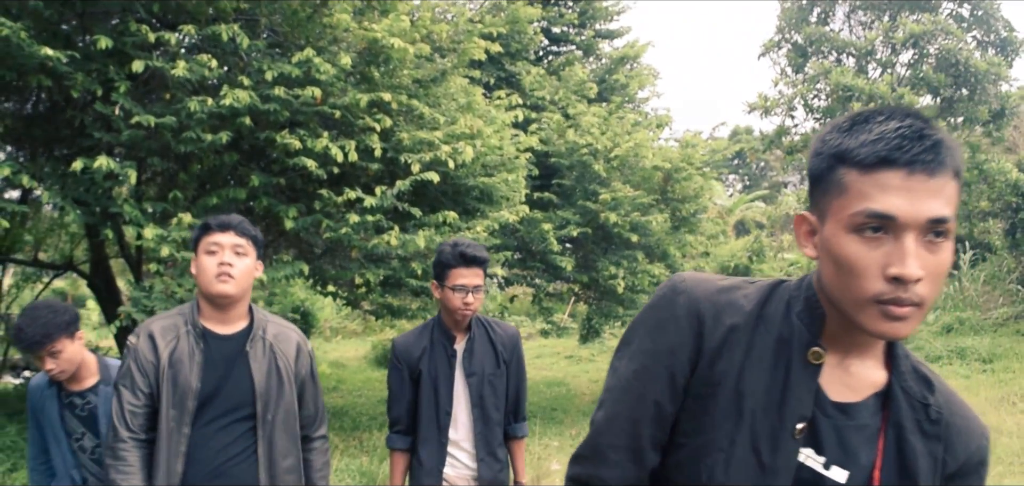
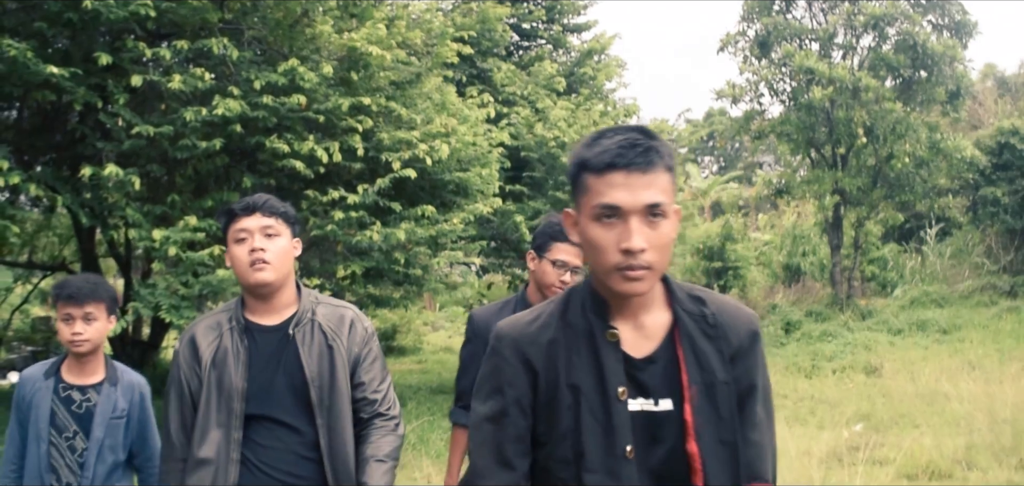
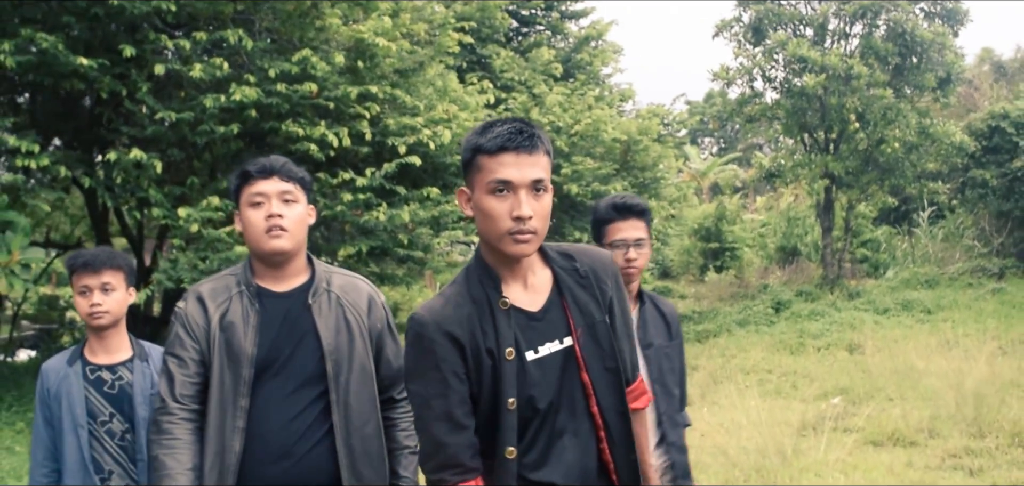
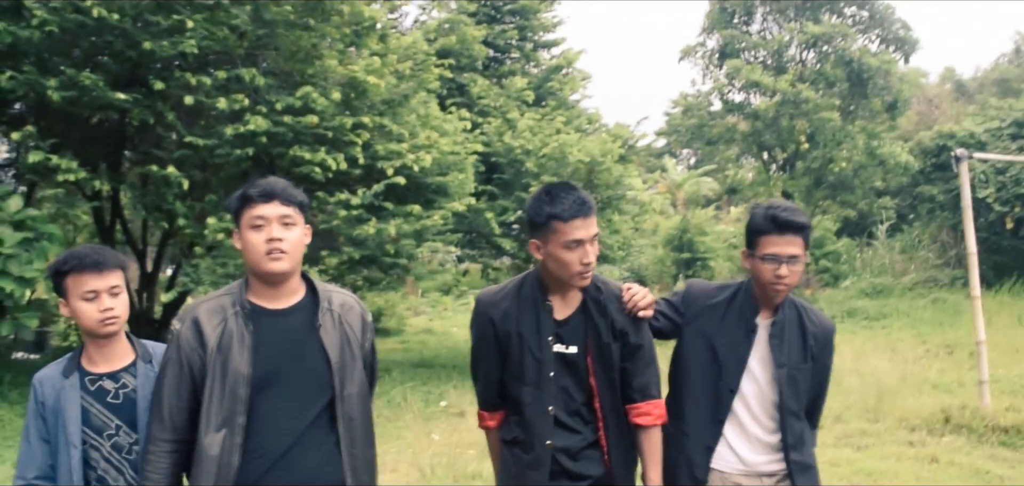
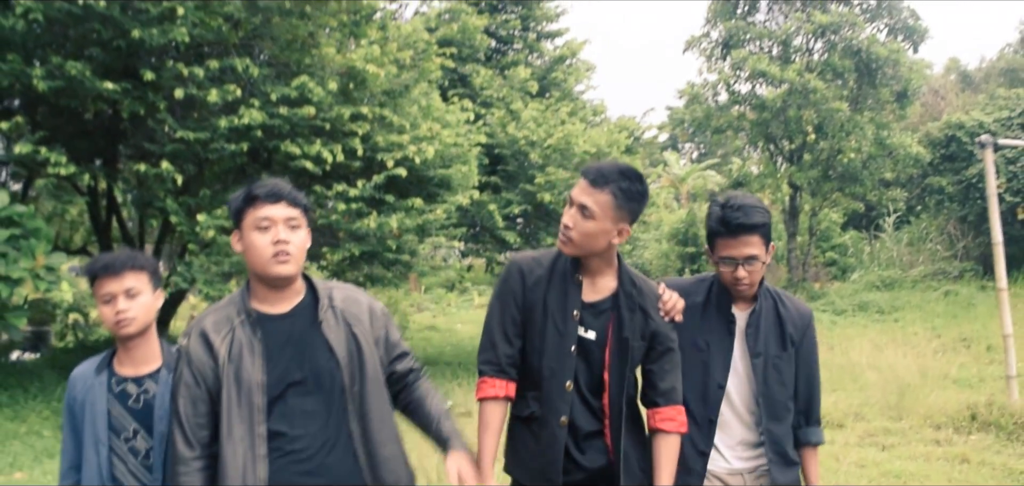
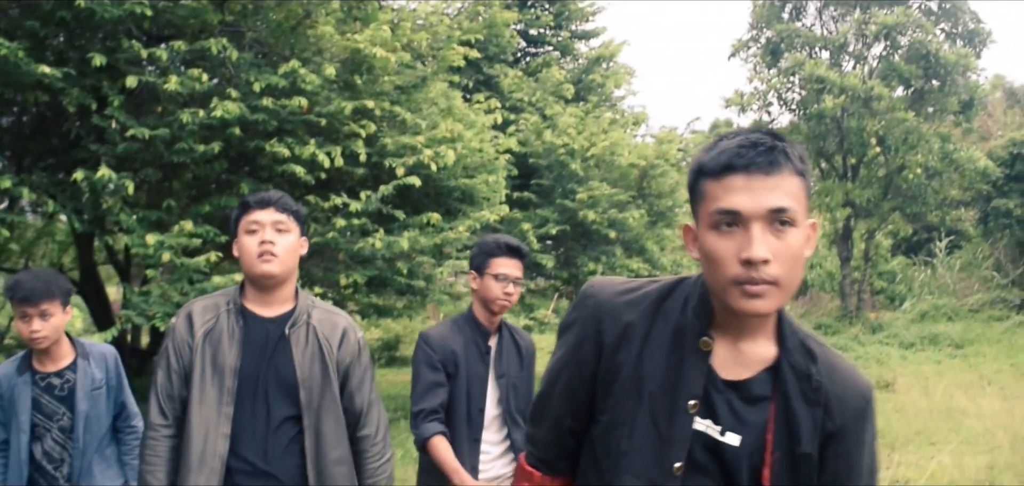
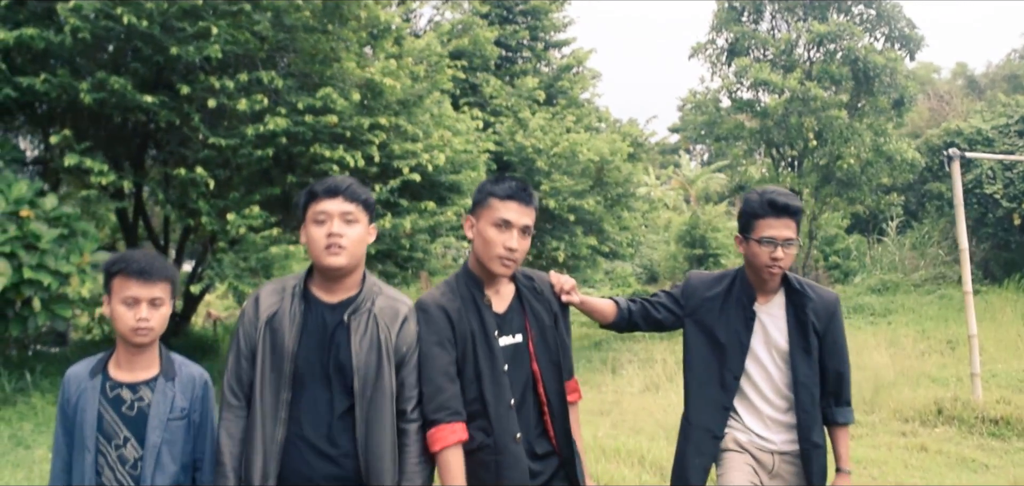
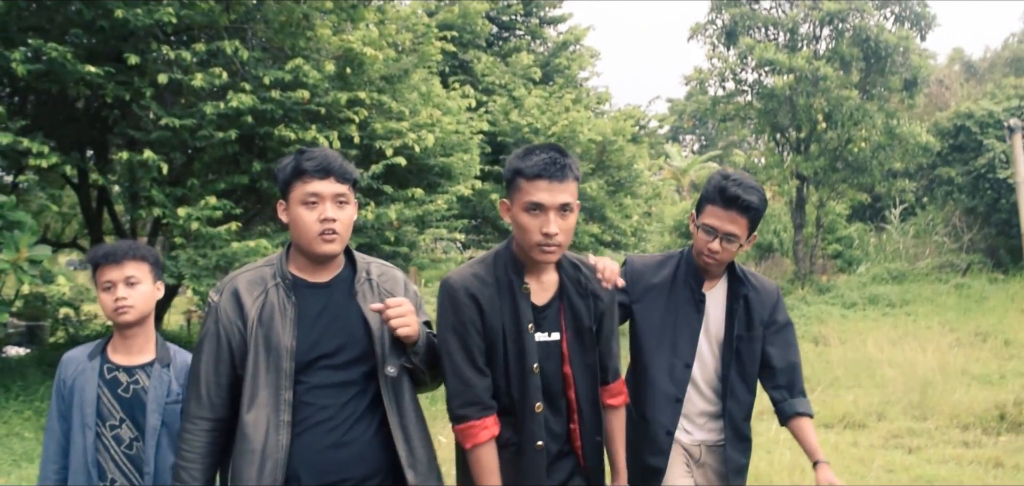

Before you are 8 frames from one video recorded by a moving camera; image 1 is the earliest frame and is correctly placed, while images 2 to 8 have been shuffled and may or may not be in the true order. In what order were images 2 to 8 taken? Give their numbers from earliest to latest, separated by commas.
6, 2, 3, 8, 5, 4, 7
